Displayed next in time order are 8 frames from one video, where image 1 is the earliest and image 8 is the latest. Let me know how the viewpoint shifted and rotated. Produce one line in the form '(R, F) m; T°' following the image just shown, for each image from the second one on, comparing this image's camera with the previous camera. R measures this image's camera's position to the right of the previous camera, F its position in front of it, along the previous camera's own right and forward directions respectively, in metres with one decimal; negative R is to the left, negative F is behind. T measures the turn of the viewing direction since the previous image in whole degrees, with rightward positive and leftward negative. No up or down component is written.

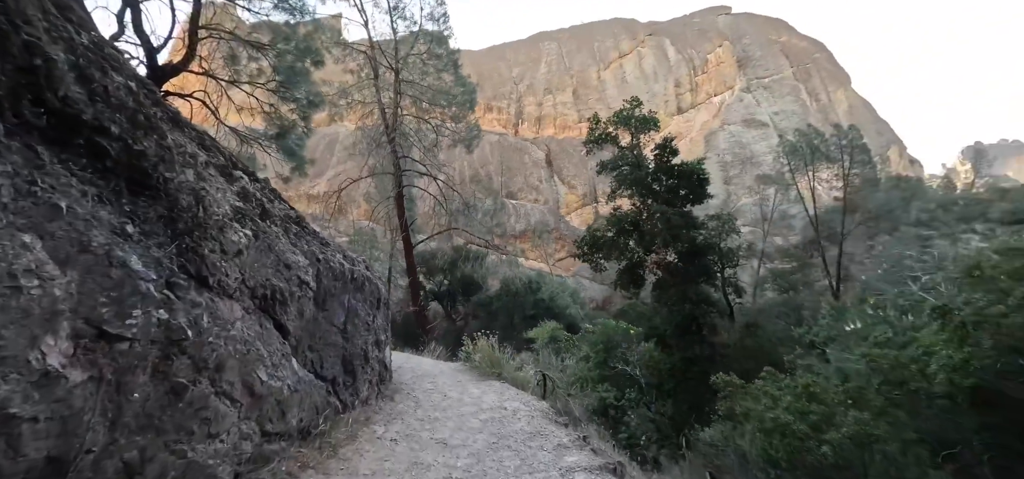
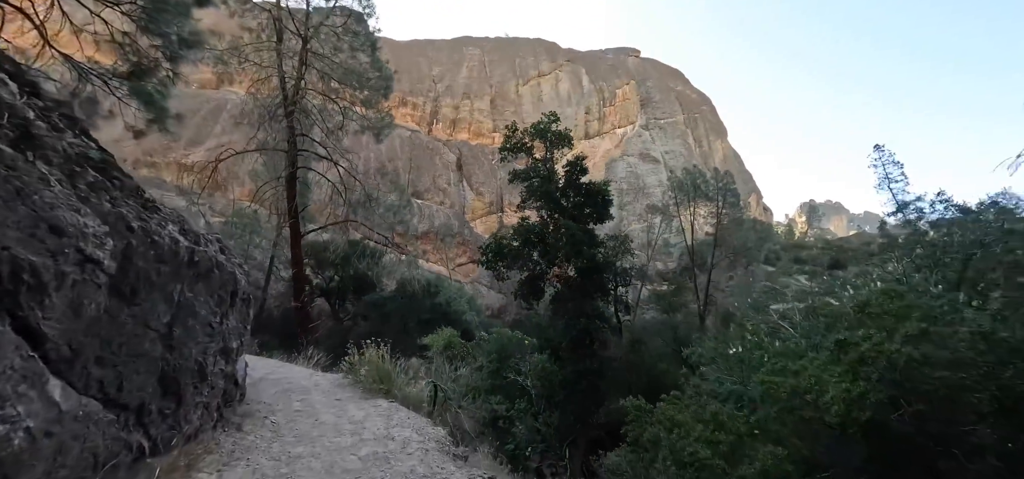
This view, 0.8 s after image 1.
(-0.1, +0.7) m; +11°
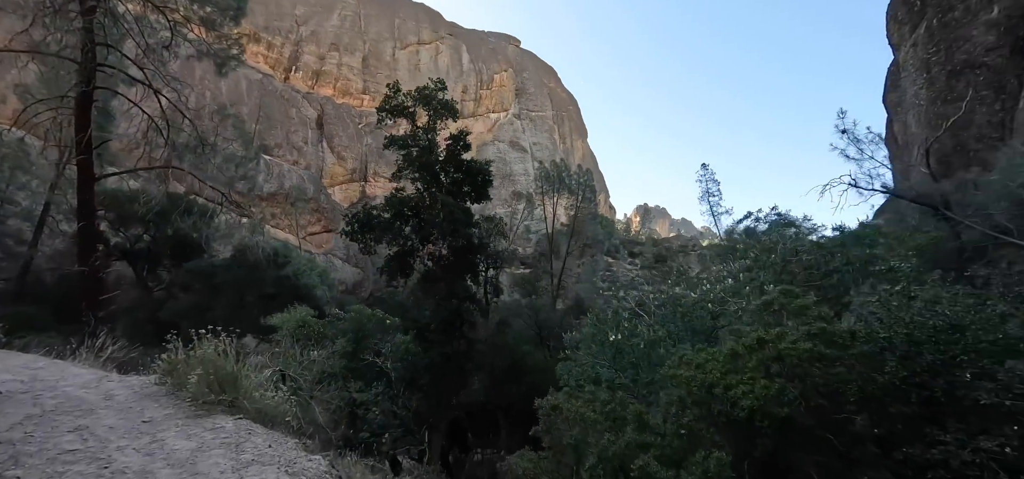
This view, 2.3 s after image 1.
(-0.4, +1.1) m; +16°
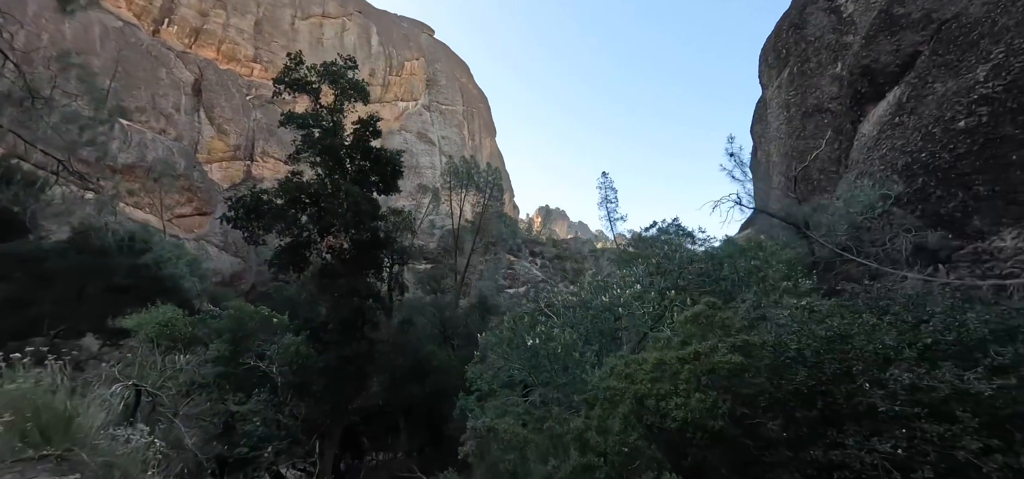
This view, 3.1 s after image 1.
(-0.3, +0.6) m; +11°
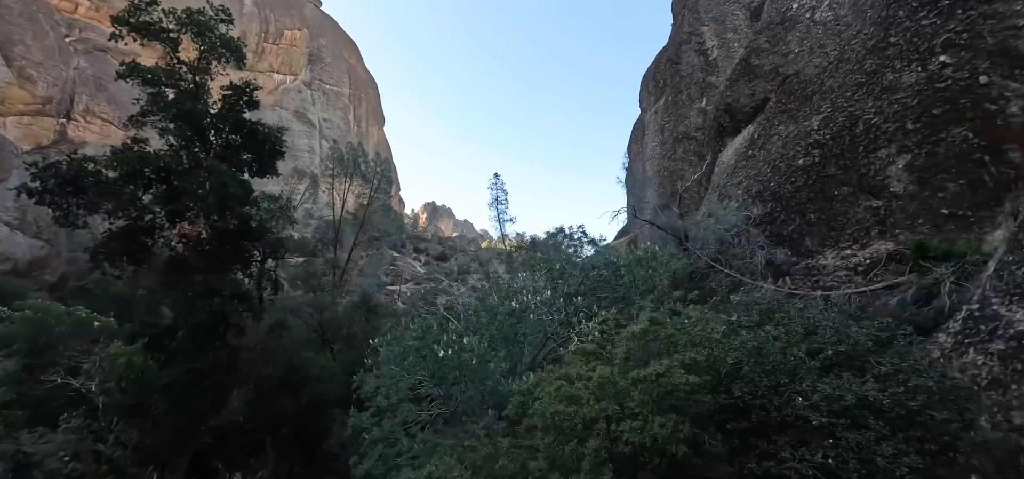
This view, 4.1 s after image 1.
(-0.4, +1.1) m; +13°
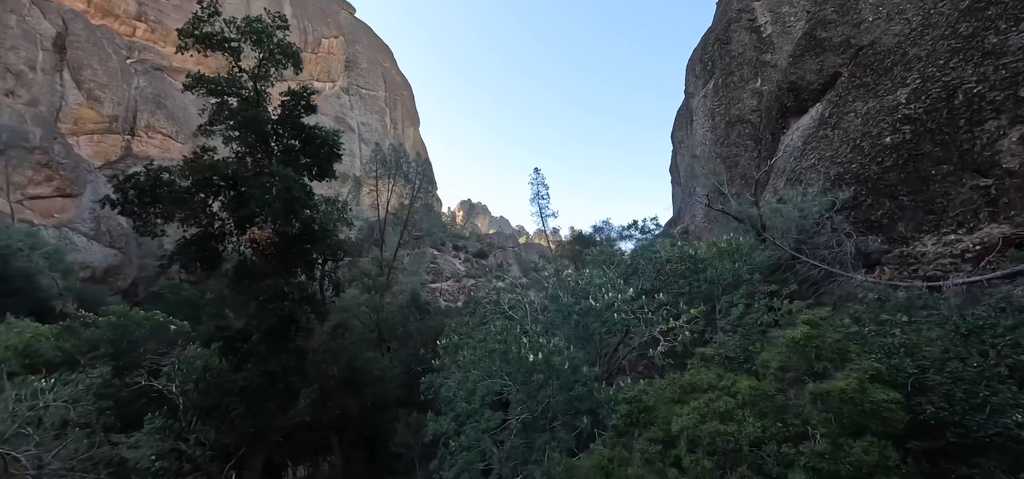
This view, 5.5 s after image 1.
(-0.5, +0.2) m; -4°
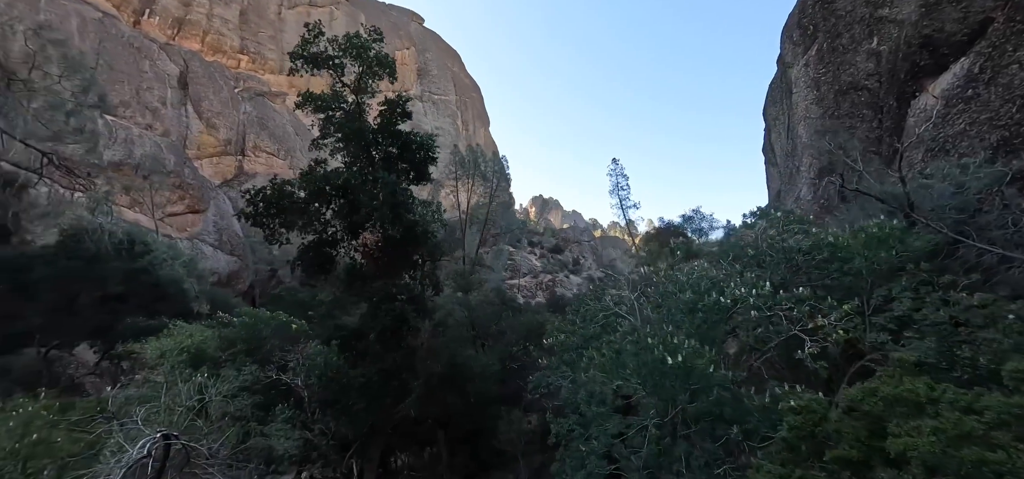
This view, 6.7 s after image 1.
(-0.5, 0.0) m; -8°
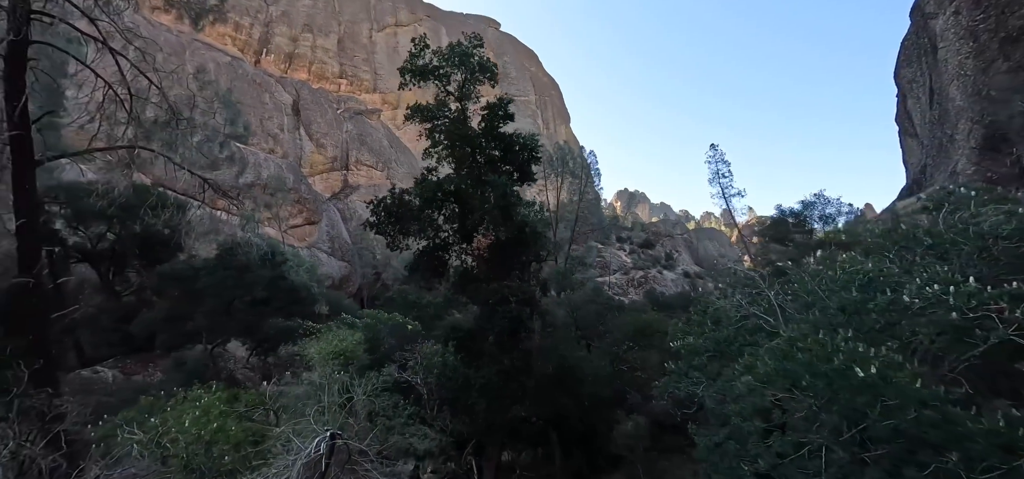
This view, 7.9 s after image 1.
(-0.5, 0.0) m; -10°
